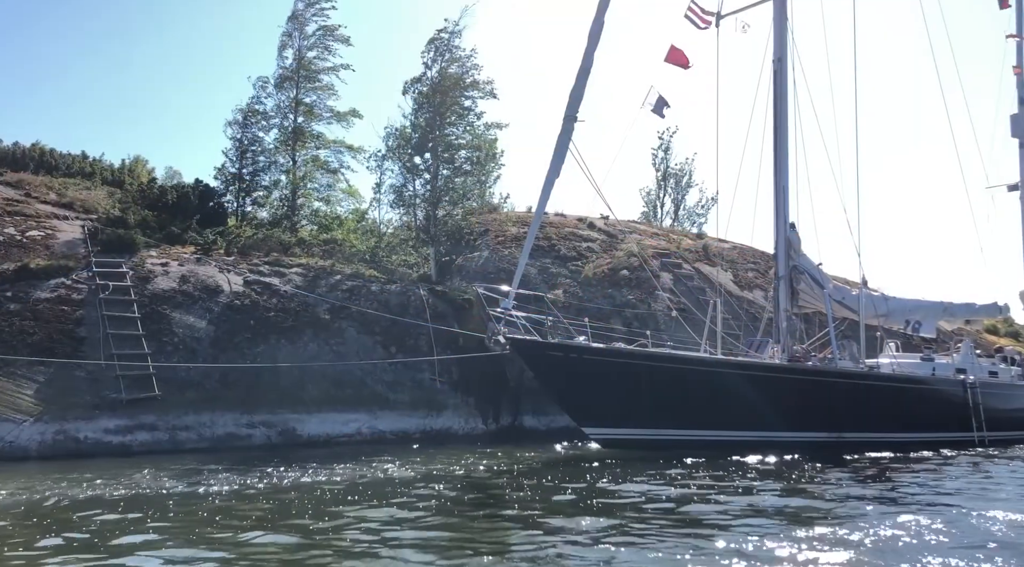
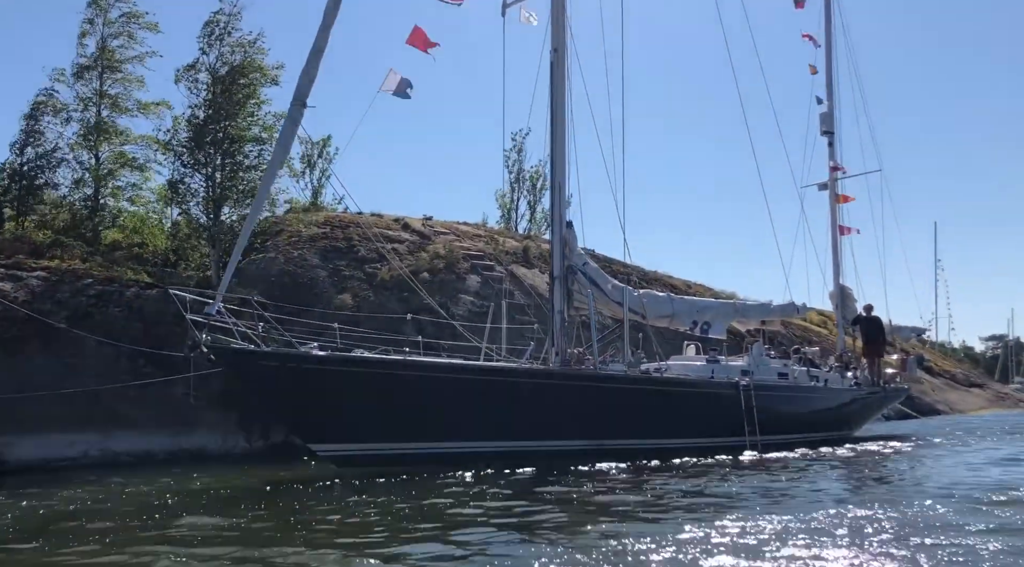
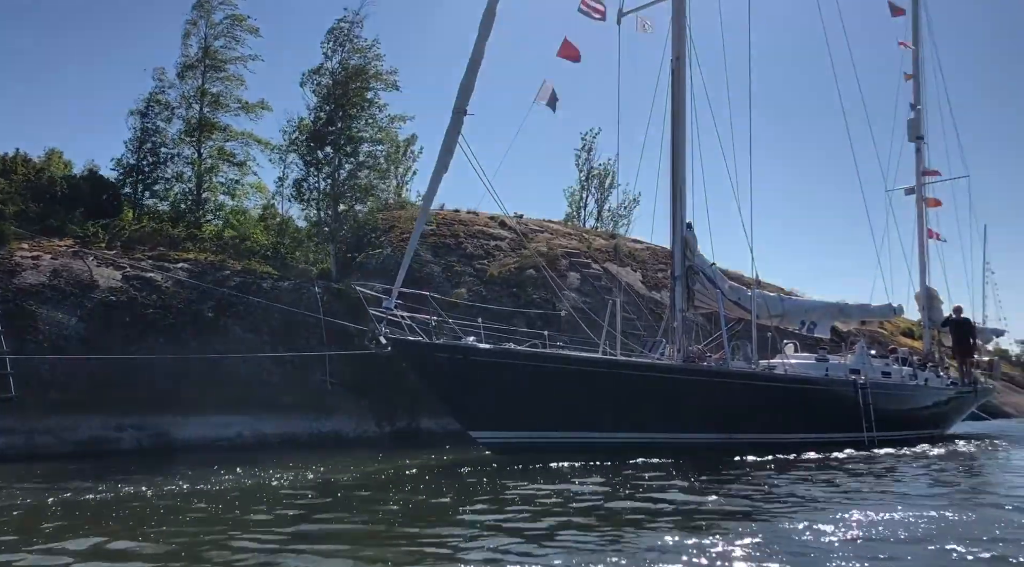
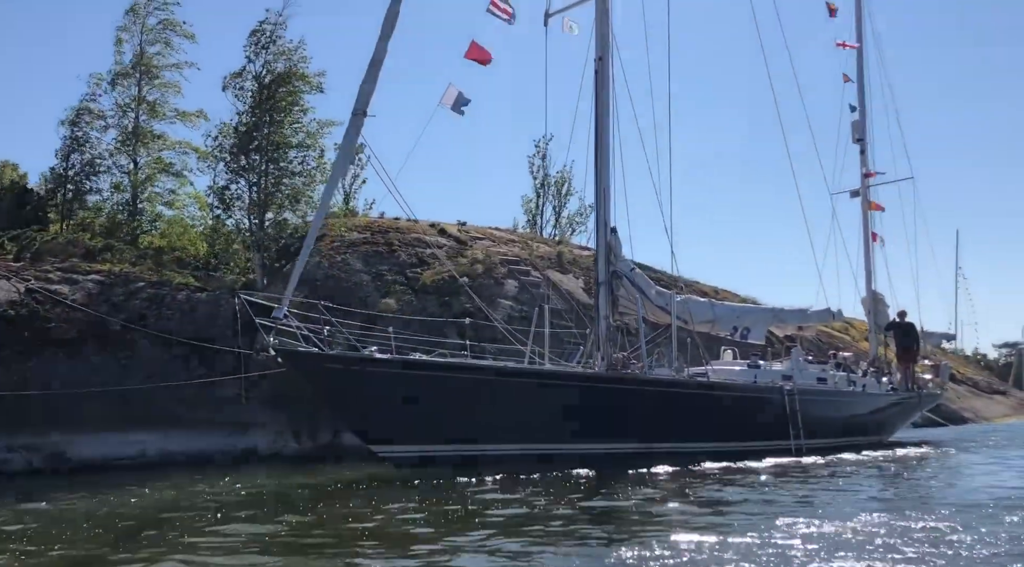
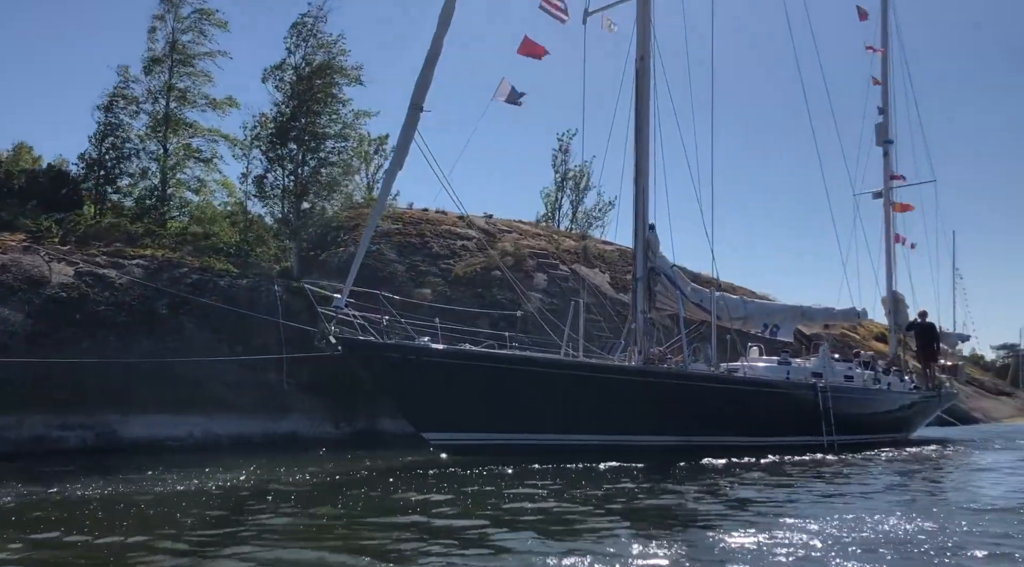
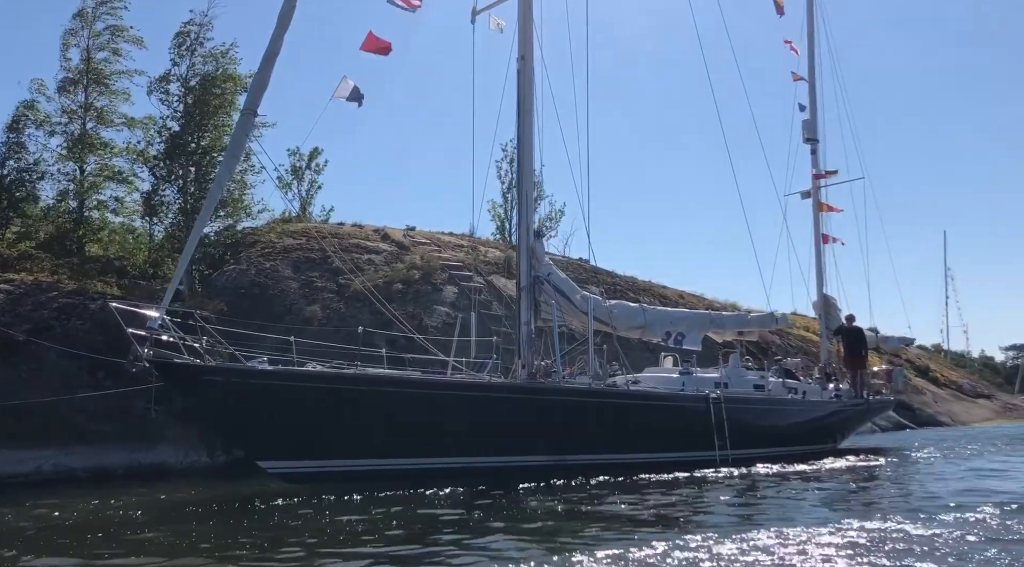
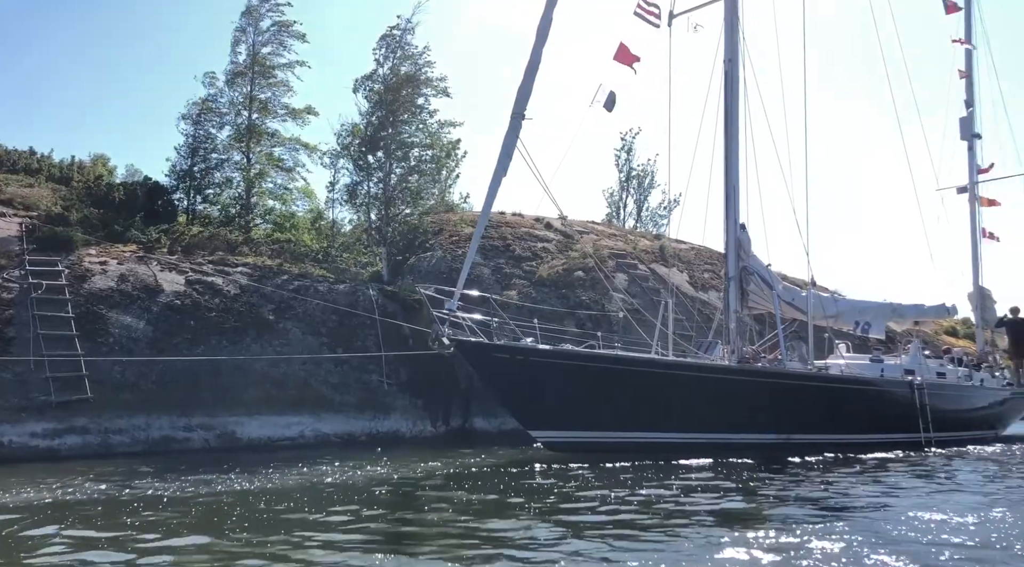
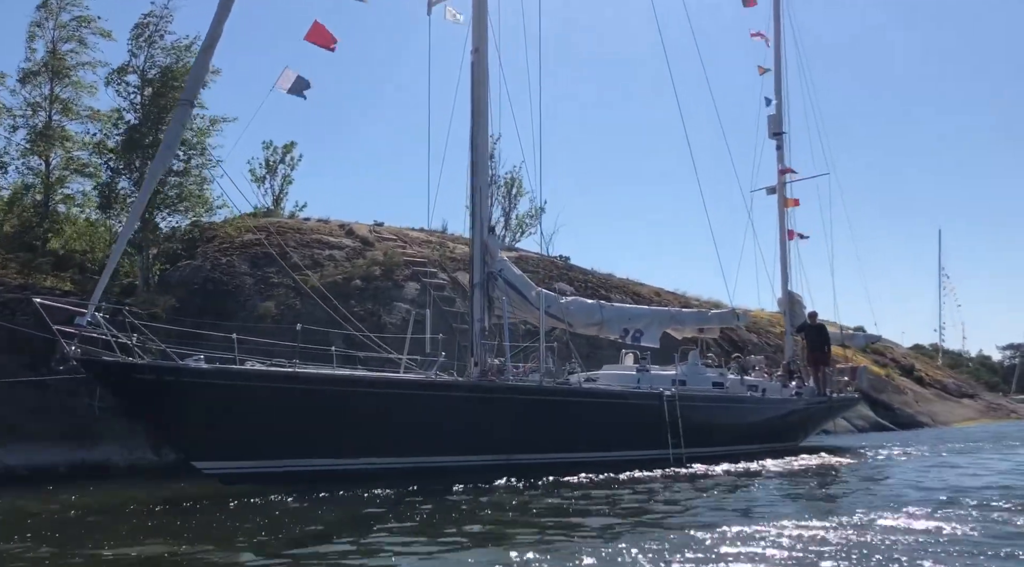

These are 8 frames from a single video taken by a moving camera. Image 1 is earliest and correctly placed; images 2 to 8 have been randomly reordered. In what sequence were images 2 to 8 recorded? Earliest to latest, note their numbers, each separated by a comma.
7, 3, 5, 4, 2, 6, 8
